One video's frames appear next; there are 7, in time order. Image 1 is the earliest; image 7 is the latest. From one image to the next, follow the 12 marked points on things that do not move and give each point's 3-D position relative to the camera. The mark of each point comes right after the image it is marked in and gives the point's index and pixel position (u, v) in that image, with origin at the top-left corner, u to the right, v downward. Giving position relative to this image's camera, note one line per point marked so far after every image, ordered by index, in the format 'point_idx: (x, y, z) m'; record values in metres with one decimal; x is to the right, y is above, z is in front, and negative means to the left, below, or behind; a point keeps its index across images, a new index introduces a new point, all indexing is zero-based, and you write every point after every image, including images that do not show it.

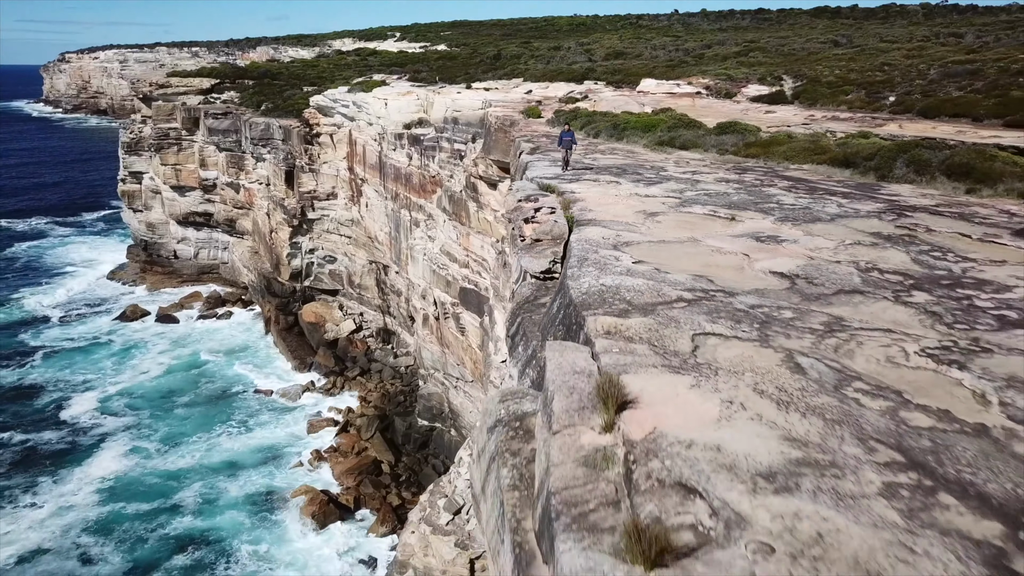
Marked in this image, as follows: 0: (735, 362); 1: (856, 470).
0: (+0.6, -0.2, +2.6) m
1: (+0.7, -0.4, +1.9) m
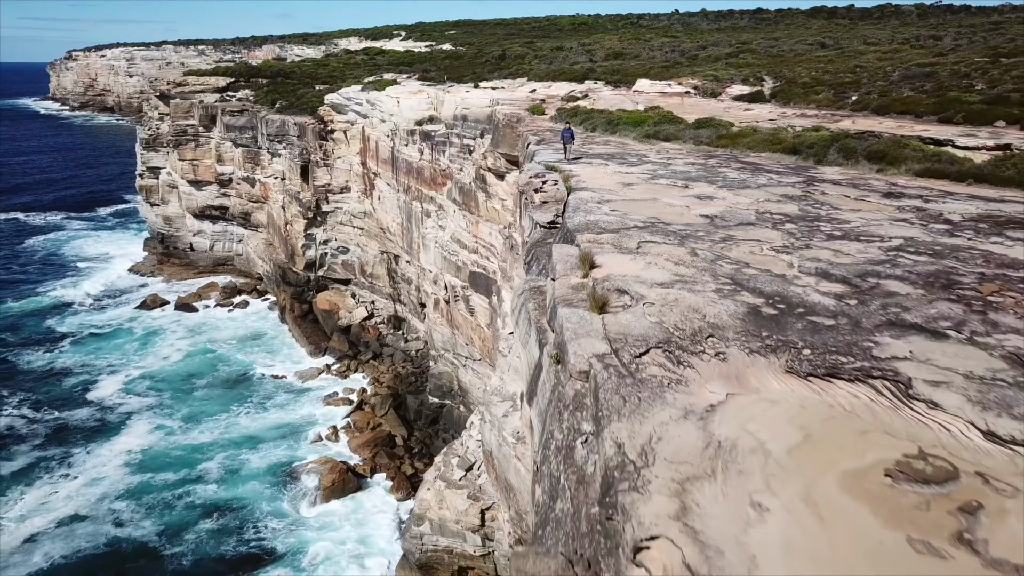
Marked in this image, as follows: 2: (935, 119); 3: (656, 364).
0: (+0.7, +0.2, +4.5) m
1: (+0.8, 0.0, +3.8) m
2: (+5.6, +2.2, +12.6) m
3: (+0.5, -0.2, +3.2) m
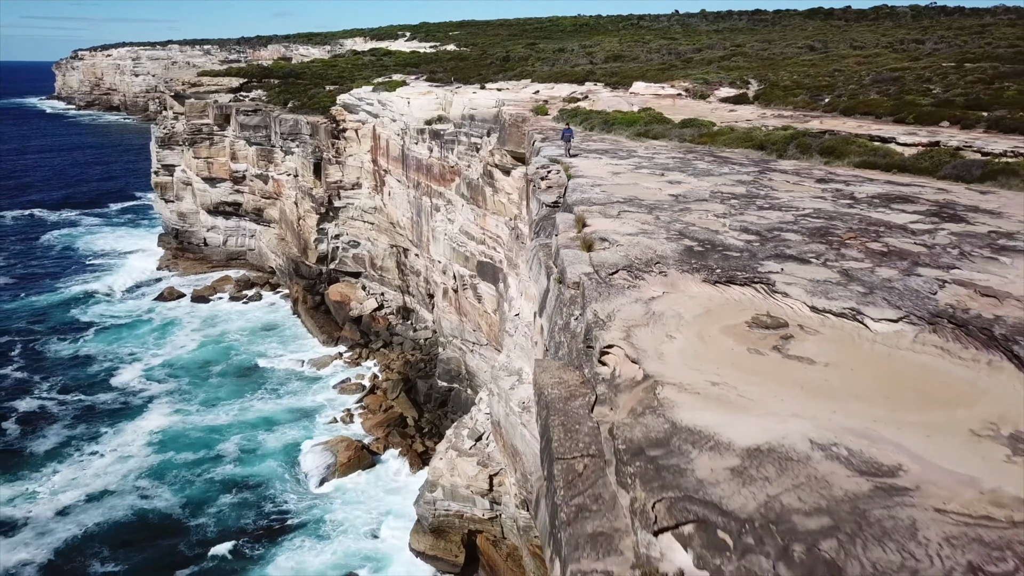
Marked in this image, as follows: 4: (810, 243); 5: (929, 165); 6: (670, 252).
0: (+0.8, +0.5, +6.3) m
1: (+0.9, +0.3, +5.6) m
2: (+5.8, +2.5, +14.3) m
3: (+0.6, +0.1, +4.9) m
4: (+1.7, +0.2, +5.3) m
5: (+4.1, +1.2, +9.2) m
6: (+0.9, +0.2, +5.3) m
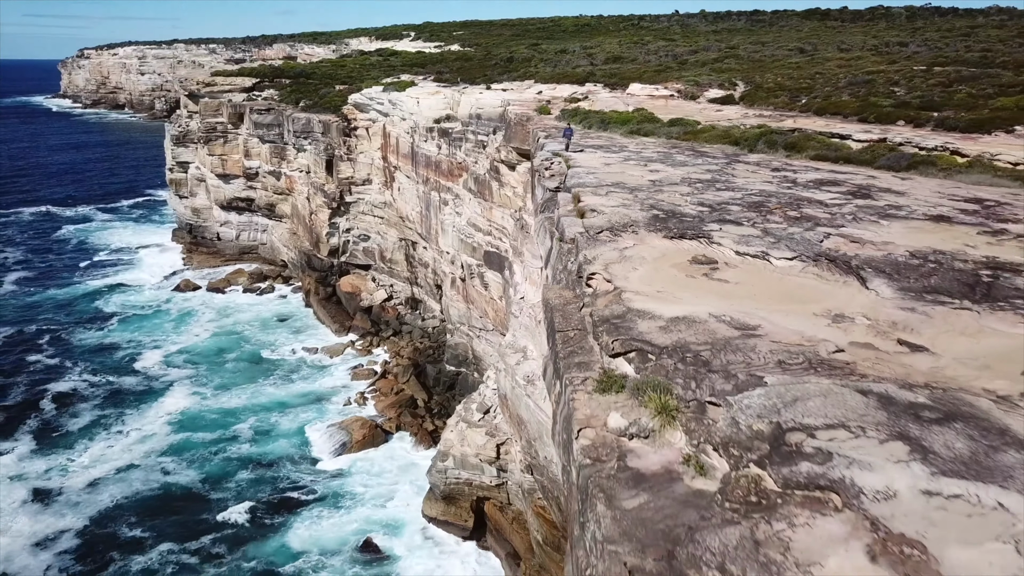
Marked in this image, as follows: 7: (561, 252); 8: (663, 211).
0: (+0.9, +0.8, +8.1) m
1: (+1.0, +0.6, +7.4) m
2: (+5.9, +2.9, +16.1) m
3: (+0.6, +0.4, +6.8) m
4: (+1.8, +0.6, +7.1) m
5: (+4.2, +1.5, +11.0) m
6: (+1.0, +0.5, +7.1) m
7: (+0.4, +0.3, +6.8) m
8: (+1.2, +0.6, +7.2) m
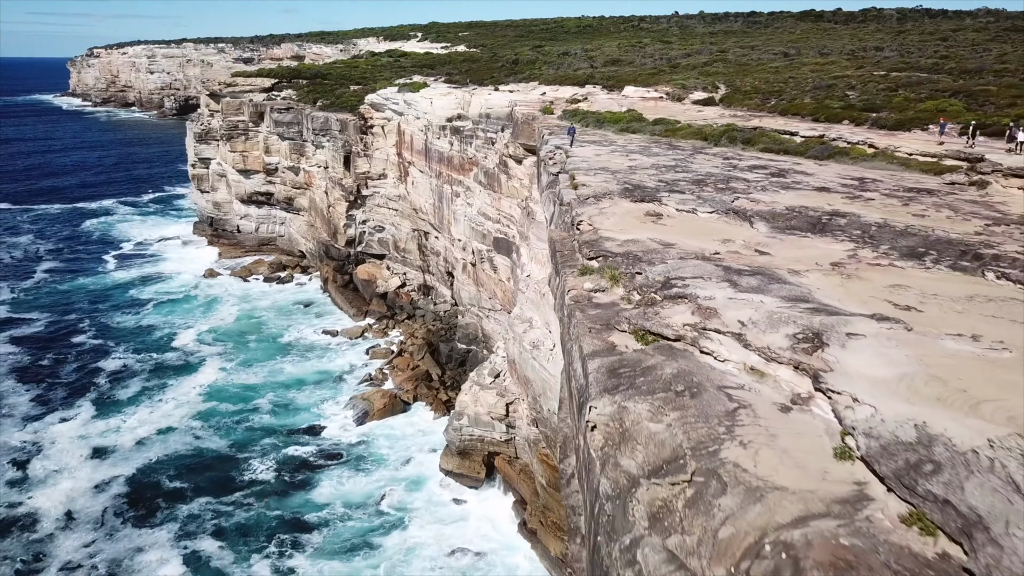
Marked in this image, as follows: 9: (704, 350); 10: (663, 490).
0: (+1.1, +1.3, +11.2) m
1: (+1.1, +1.2, +10.5) m
2: (+6.1, +3.4, +19.2) m
3: (+0.8, +1.0, +9.9) m
4: (+2.0, +1.1, +10.2) m
5: (+4.3, +2.1, +14.1) m
6: (+1.1, +1.1, +10.2) m
7: (+0.5, +0.8, +9.9) m
8: (+1.3, +1.1, +10.3) m
9: (+1.0, -0.3, +5.0) m
10: (+0.6, -0.8, +3.7) m
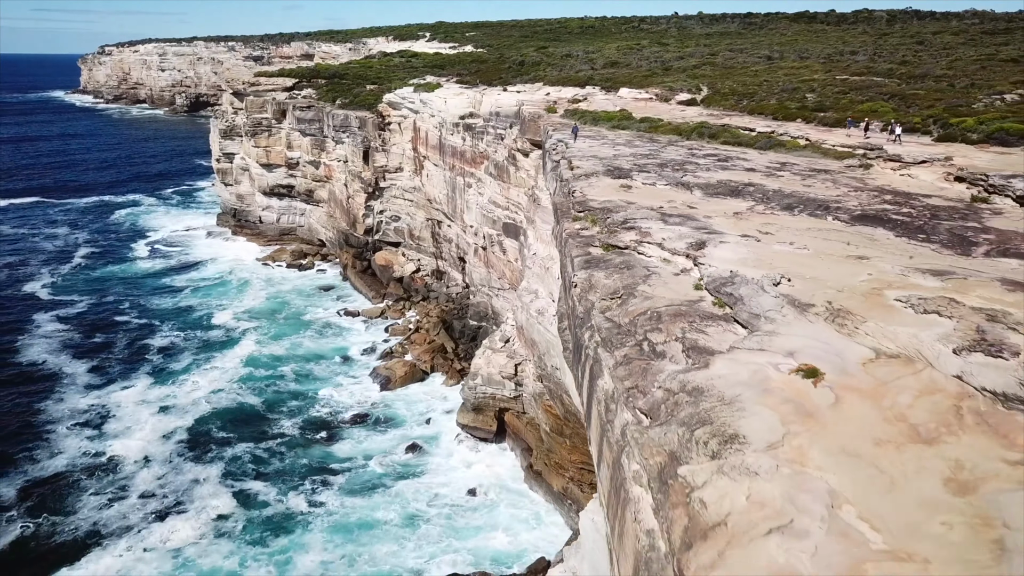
0: (+1.3, +2.0, +15.0) m
1: (+1.3, +1.9, +14.3) m
2: (+6.3, +4.1, +23.0) m
3: (+1.0, +1.6, +13.7) m
4: (+2.2, +1.8, +14.0) m
5: (+4.5, +2.8, +17.9) m
6: (+1.3, +1.8, +14.0) m
7: (+0.7, +1.5, +13.7) m
8: (+1.5, +1.8, +14.1) m
9: (+1.2, +0.4, +8.9) m
10: (+0.7, -0.1, +7.5) m
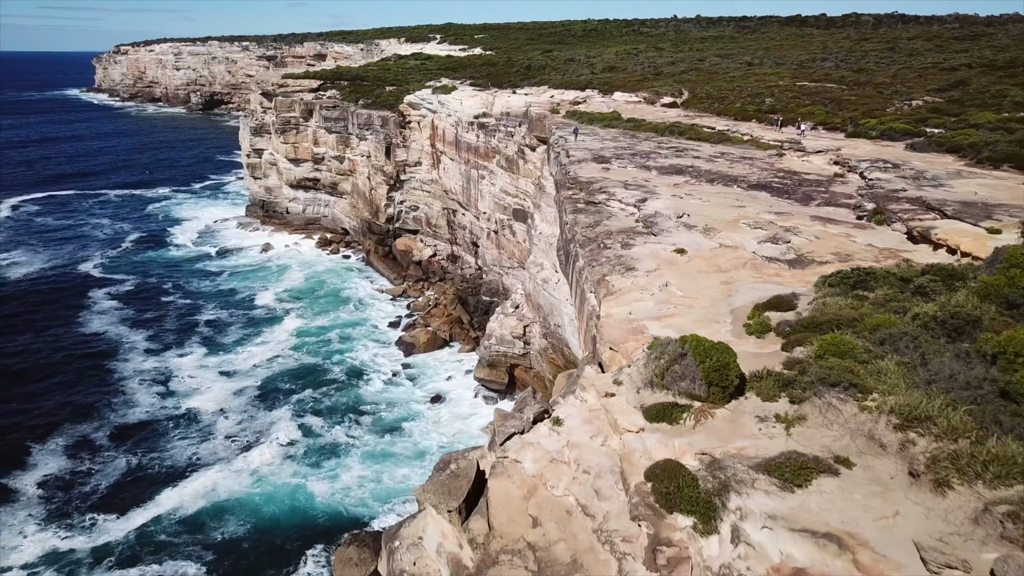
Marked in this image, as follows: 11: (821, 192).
0: (+1.5, +3.0, +20.4) m
1: (+1.6, +2.8, +19.7) m
2: (+6.6, +5.1, +28.4) m
3: (+1.3, +2.6, +19.1) m
4: (+2.4, +2.7, +19.4) m
5: (+4.8, +3.7, +23.3) m
6: (+1.6, +2.7, +19.4) m
7: (+1.0, +2.4, +19.1) m
8: (+1.8, +2.7, +19.5) m
9: (+1.4, +1.3, +14.3) m
10: (+1.0, +0.8, +12.9) m
11: (+4.8, +1.5, +14.6) m
